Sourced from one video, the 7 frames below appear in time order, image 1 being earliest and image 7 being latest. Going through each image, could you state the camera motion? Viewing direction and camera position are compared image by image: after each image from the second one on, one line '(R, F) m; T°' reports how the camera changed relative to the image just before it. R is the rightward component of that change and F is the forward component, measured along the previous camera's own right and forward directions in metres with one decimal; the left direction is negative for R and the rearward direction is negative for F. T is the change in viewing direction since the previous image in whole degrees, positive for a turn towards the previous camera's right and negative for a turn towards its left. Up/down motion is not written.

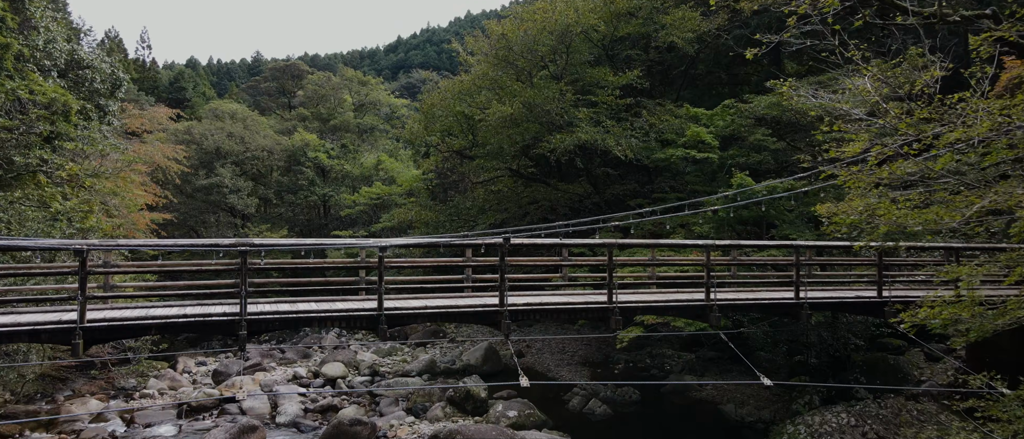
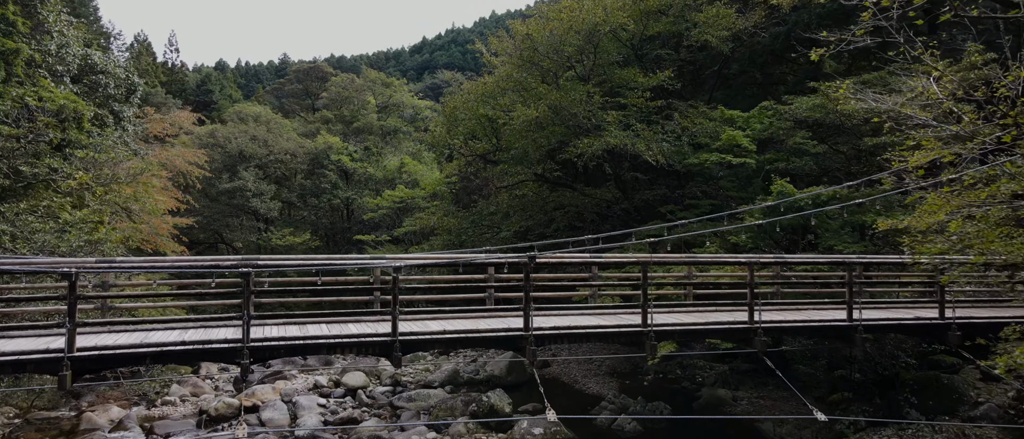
(0.0, +0.5) m; -2°
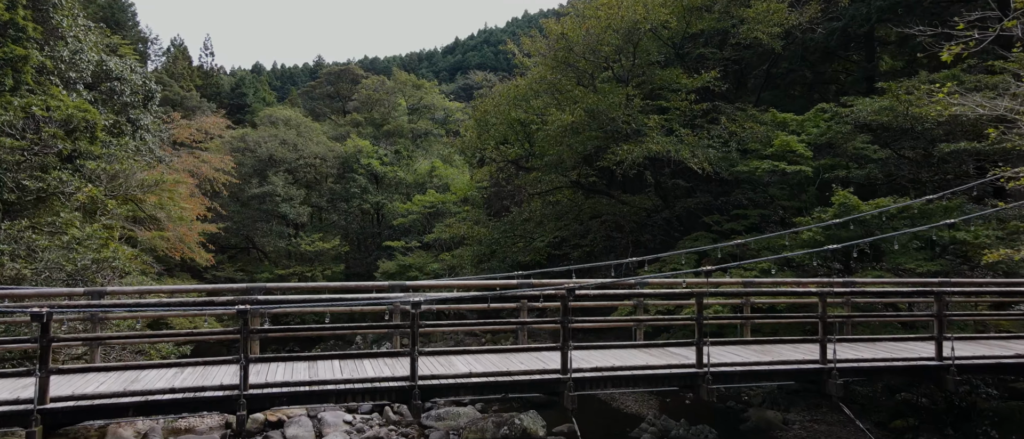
(0.0, +0.8) m; -3°
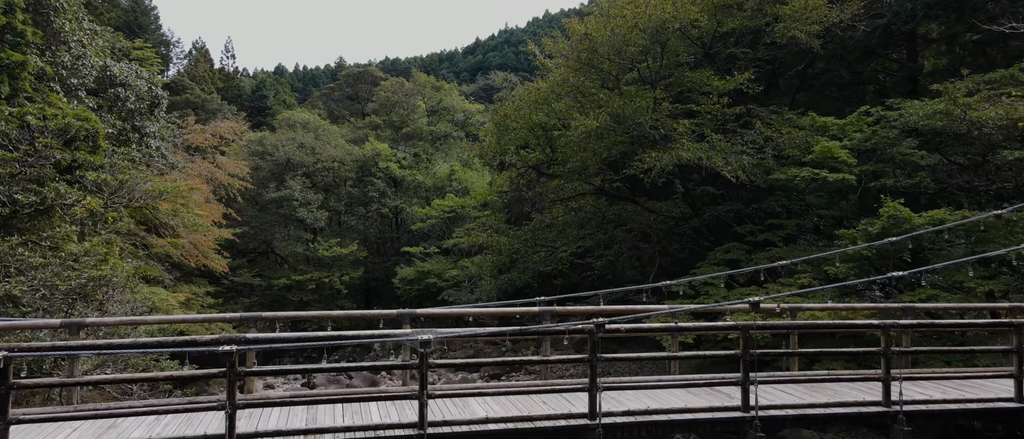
(0.0, +0.6) m; -2°
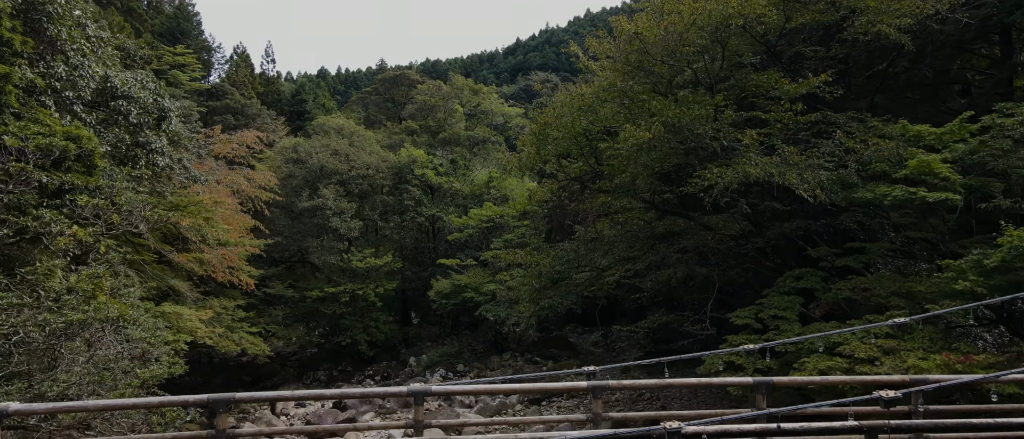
(0.0, +1.2) m; -3°
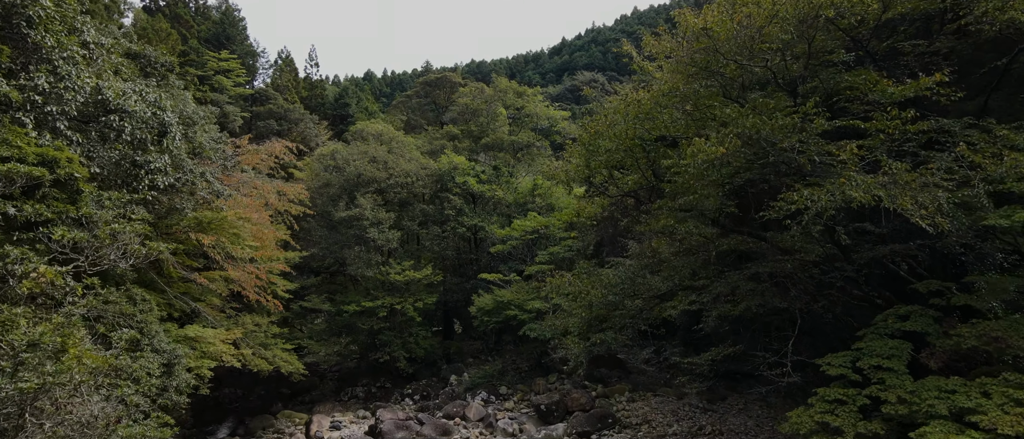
(0.0, +1.5) m; -4°
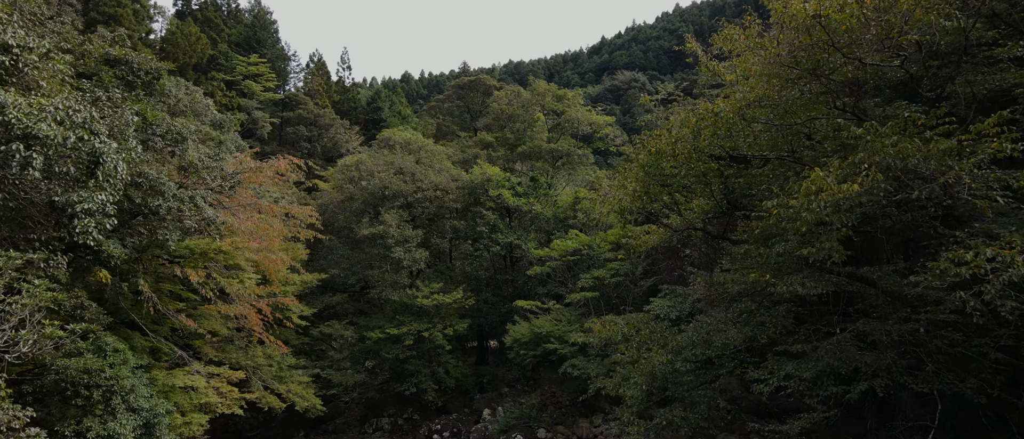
(0.0, +2.3) m; -3°
